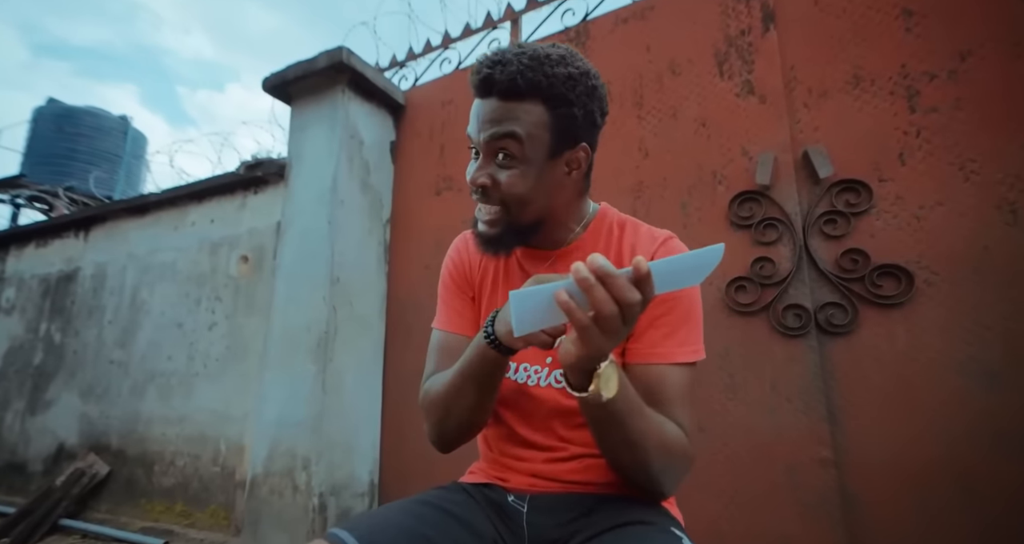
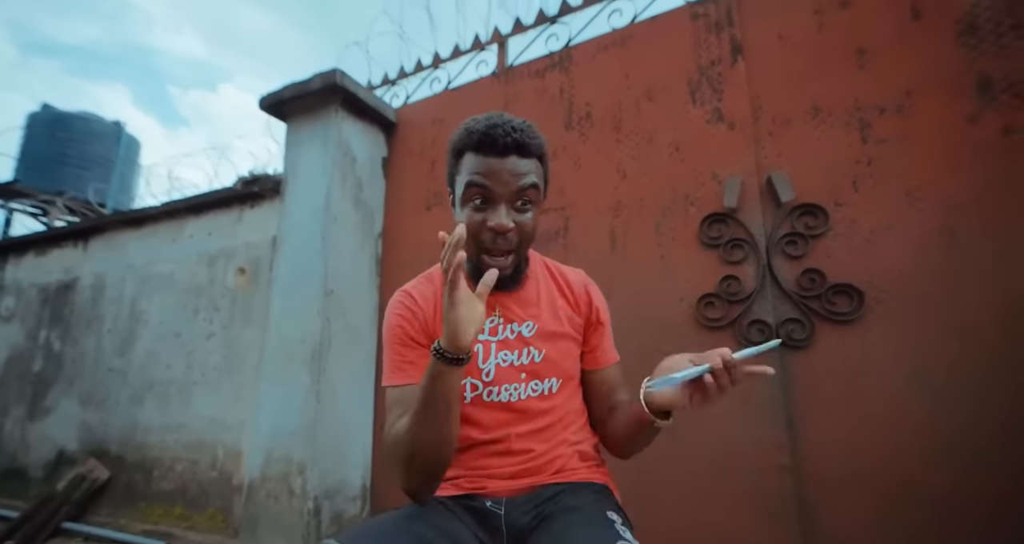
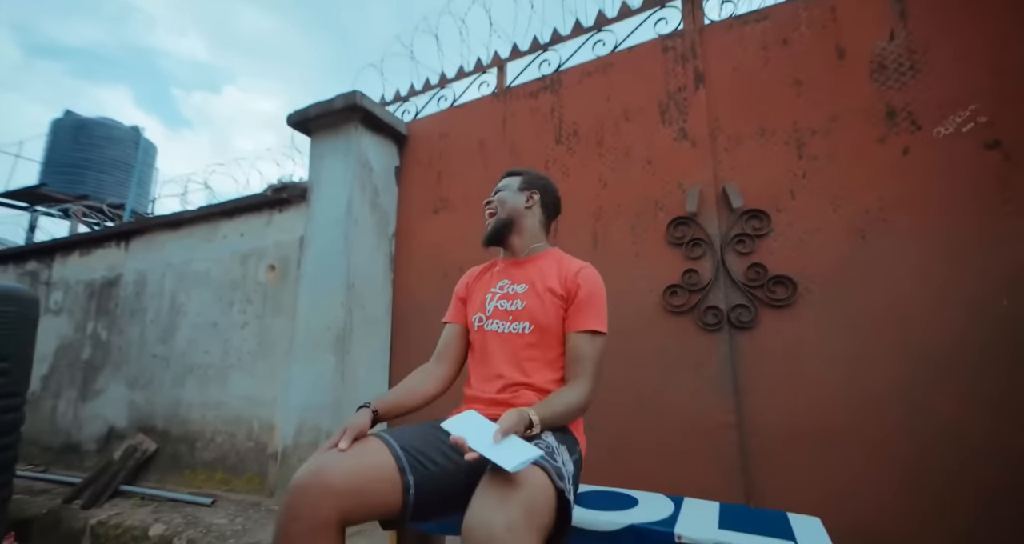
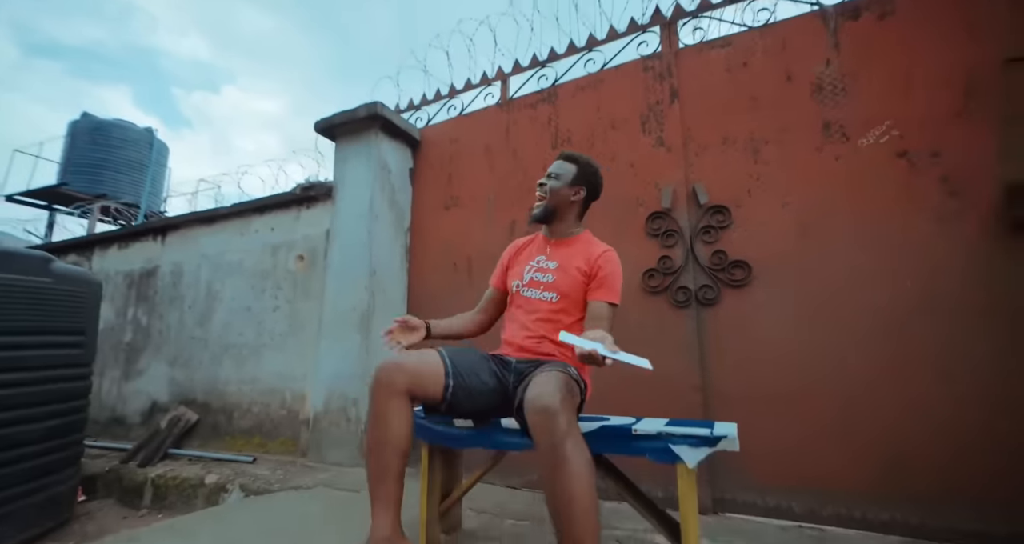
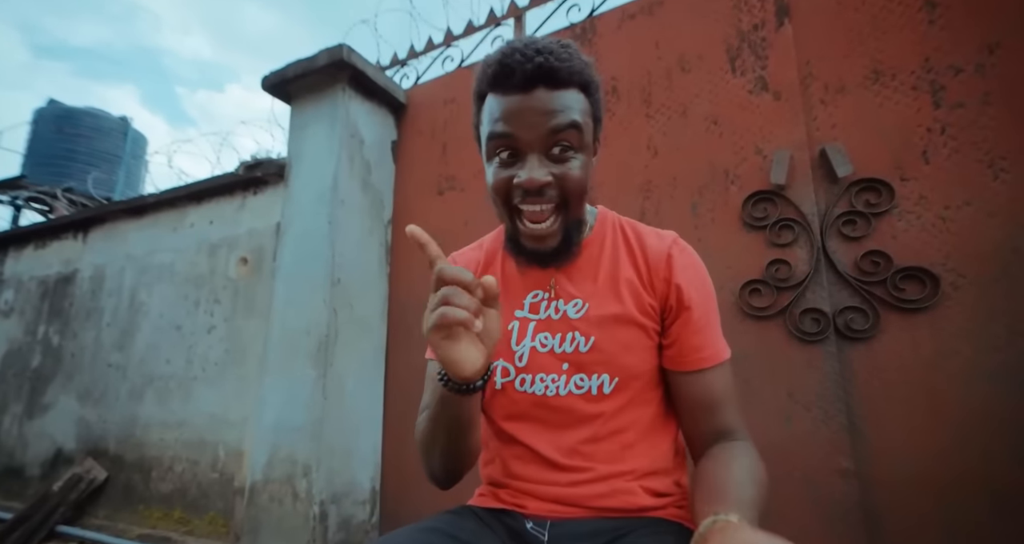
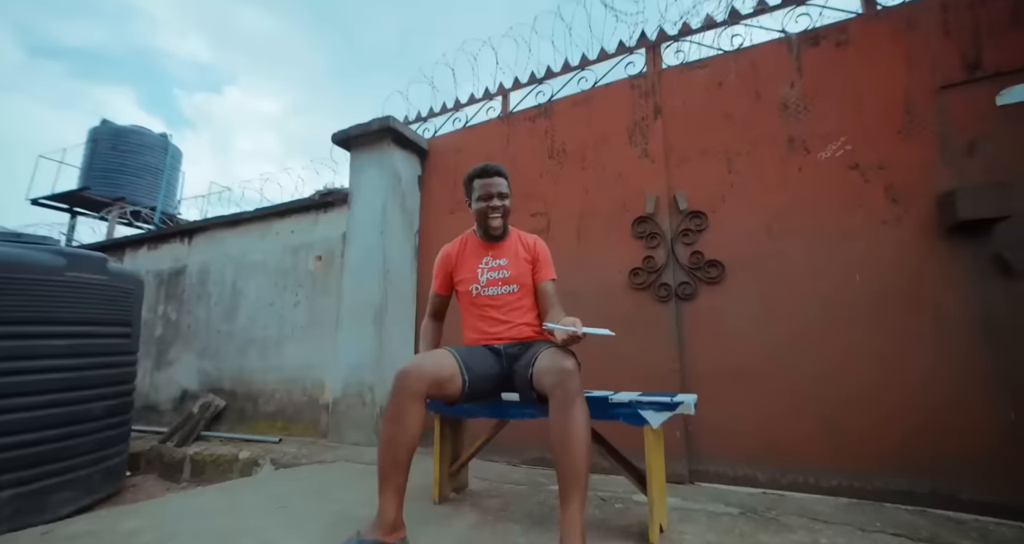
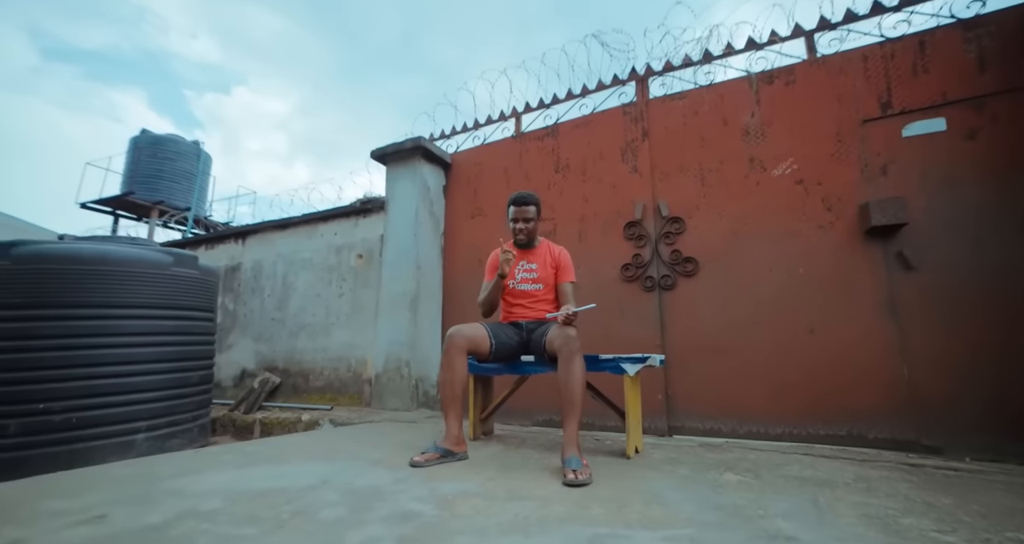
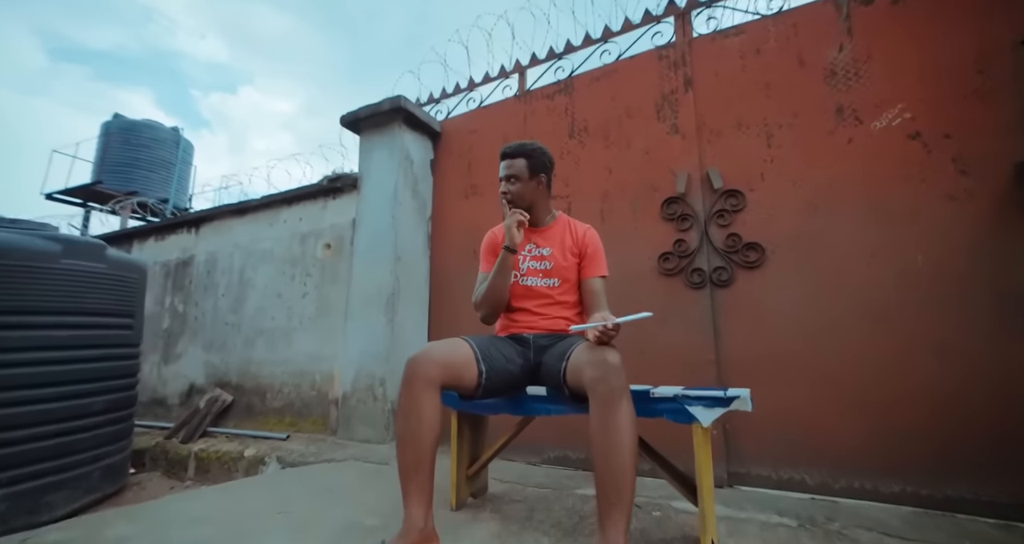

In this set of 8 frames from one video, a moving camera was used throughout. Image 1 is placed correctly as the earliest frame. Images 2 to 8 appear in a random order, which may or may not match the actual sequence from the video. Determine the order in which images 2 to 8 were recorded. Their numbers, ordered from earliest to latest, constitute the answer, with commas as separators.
5, 2, 3, 4, 6, 7, 8
